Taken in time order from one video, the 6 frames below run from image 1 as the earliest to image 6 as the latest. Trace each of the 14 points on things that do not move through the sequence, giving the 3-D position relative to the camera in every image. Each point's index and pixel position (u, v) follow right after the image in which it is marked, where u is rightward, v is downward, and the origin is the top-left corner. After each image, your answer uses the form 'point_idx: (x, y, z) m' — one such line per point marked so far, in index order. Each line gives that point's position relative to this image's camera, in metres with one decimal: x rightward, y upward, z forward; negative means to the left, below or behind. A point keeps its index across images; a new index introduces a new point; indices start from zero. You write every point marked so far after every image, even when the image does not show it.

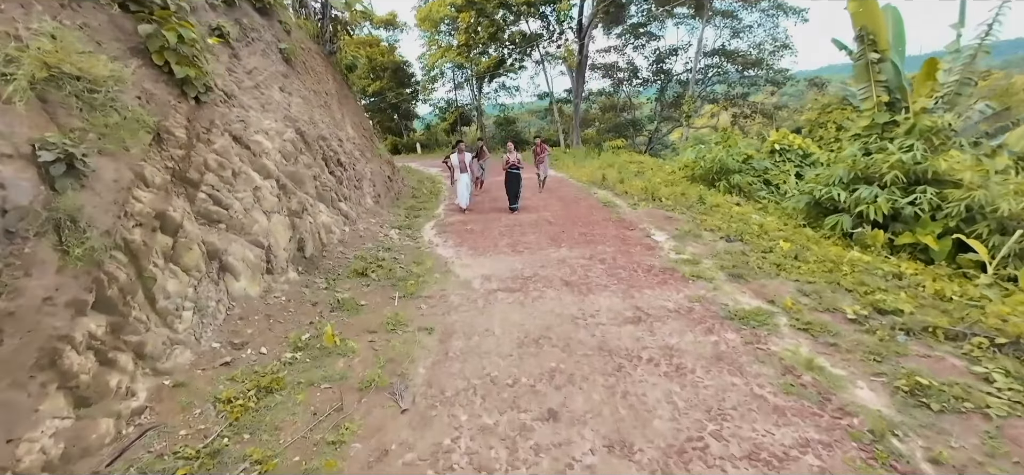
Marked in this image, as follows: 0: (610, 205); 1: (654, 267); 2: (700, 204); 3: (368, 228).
0: (+2.3, +0.8, +10.4) m
1: (+2.1, -0.4, +6.5) m
2: (+4.2, +0.7, +9.6) m
3: (-2.8, +0.2, +8.3) m
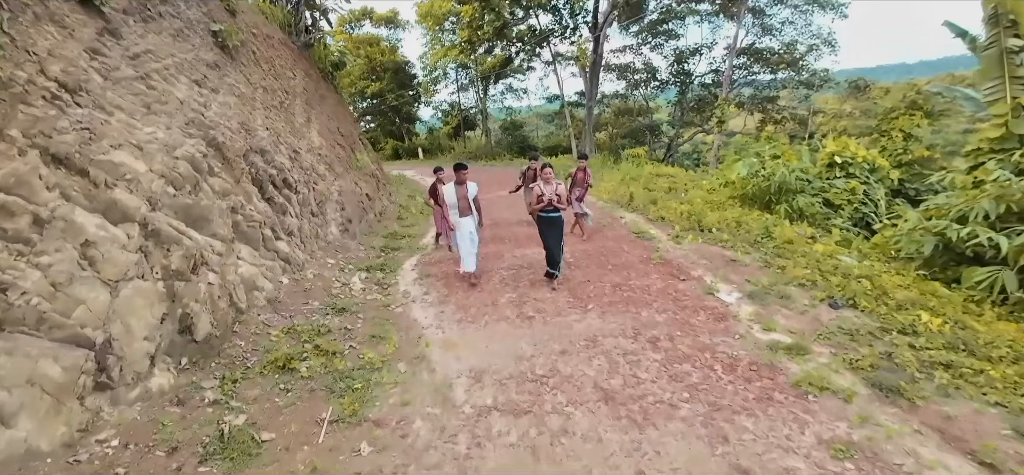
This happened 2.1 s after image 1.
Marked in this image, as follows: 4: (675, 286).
0: (+2.4, 0.0, +8.0) m
1: (+2.2, -1.2, +4.2) m
2: (+4.3, -0.1, +7.3) m
3: (-2.7, -0.5, +6.1) m
4: (+2.2, -0.7, +5.9) m
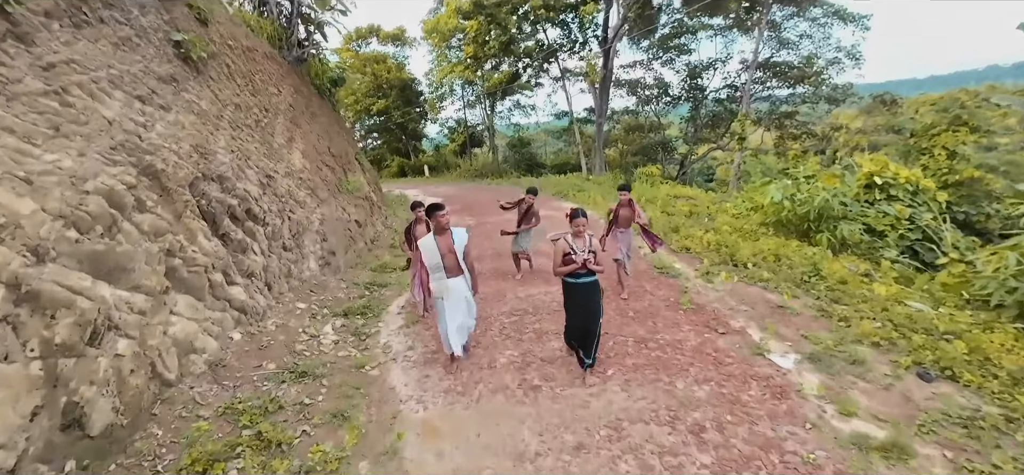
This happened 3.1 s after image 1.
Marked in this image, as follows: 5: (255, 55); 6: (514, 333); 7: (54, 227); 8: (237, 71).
0: (+2.5, -0.6, +6.9) m
1: (+2.2, -1.6, +3.1) m
2: (+4.3, -0.6, +6.2) m
3: (-2.7, -1.0, +5.1) m
4: (+2.2, -1.2, +4.8) m
5: (-5.0, +3.6, +8.5) m
6: (0.0, -1.2, +5.2) m
7: (-3.4, +0.1, +3.2) m
8: (-4.6, +2.8, +7.3) m
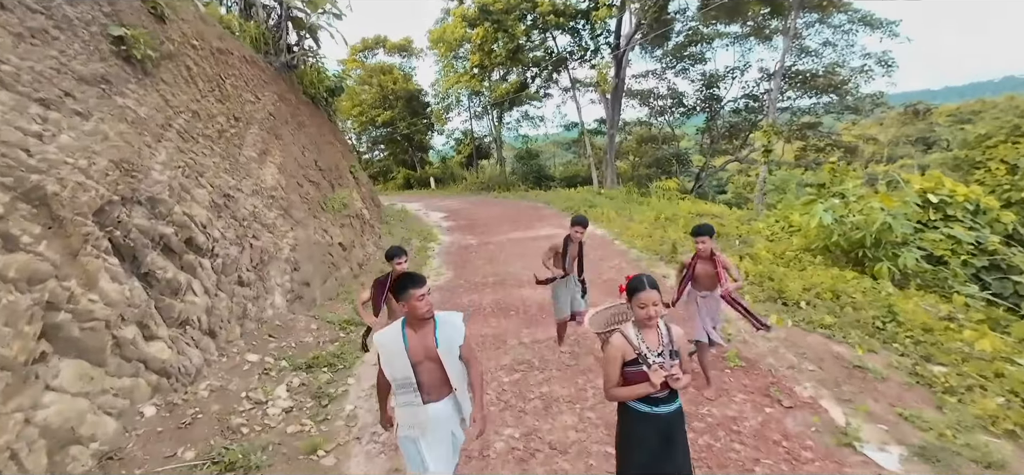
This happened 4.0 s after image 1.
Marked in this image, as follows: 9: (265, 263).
0: (+2.5, -1.0, +5.8) m
1: (+2.1, -1.9, +1.9) m
2: (+4.4, -1.0, +4.9) m
3: (-2.7, -1.4, +4.0) m
4: (+2.2, -1.5, +3.6) m
5: (-4.9, +3.2, +7.6) m
6: (0.0, -1.5, +4.1) m
7: (-3.4, -0.2, +2.1) m
8: (-4.6, +2.4, +6.3) m
9: (-3.3, -0.3, +5.7) m
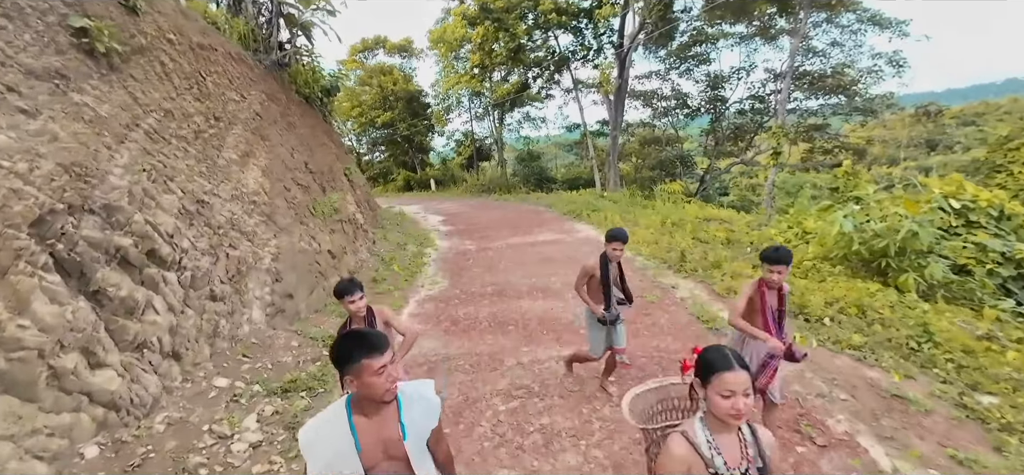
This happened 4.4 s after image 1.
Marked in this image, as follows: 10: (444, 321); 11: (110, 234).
0: (+2.5, -1.1, +5.3) m
1: (+2.1, -2.1, +1.4) m
2: (+4.3, -1.2, +4.5) m
3: (-2.7, -1.5, +3.5) m
4: (+2.2, -1.7, +3.1) m
5: (-5.0, +3.0, +7.2) m
6: (0.0, -1.6, +3.6) m
7: (-3.5, -0.3, +1.7) m
8: (-4.6, +2.3, +5.9) m
9: (-3.3, -0.4, +5.3) m
10: (-1.0, -1.2, +6.2) m
11: (-3.5, 0.0, +3.7) m
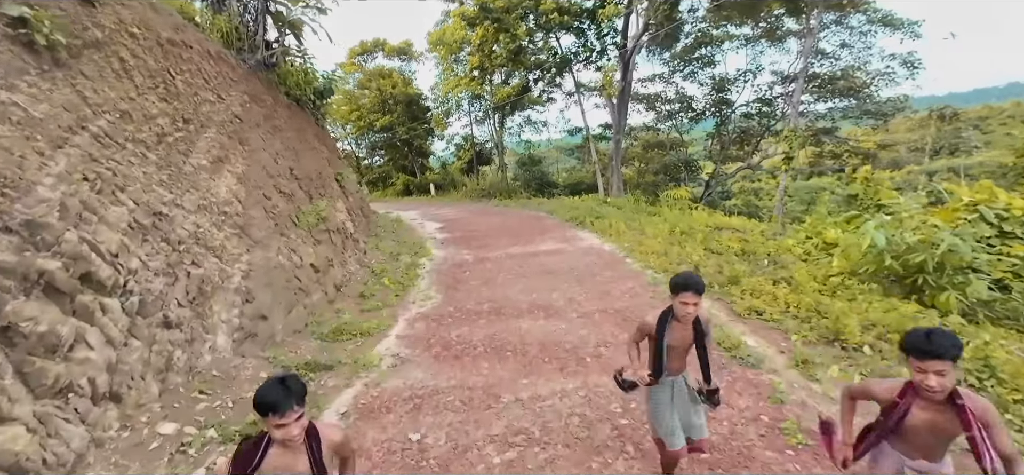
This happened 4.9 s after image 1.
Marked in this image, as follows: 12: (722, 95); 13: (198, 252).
0: (+2.5, -1.3, +4.7) m
1: (+2.0, -2.2, +0.8) m
2: (+4.3, -1.3, +3.9) m
3: (-2.8, -1.7, +2.9) m
4: (+2.2, -1.8, +2.5) m
5: (-5.0, +2.8, +6.6) m
6: (0.0, -1.8, +3.0) m
7: (-3.5, -0.5, +1.1) m
8: (-4.6, +2.1, +5.4) m
9: (-3.3, -0.6, +4.7) m
10: (-1.0, -1.4, +5.6) m
11: (-3.5, -0.1, +3.2) m
12: (+9.5, +6.4, +19.4) m
13: (-3.5, -0.2, +4.8) m
